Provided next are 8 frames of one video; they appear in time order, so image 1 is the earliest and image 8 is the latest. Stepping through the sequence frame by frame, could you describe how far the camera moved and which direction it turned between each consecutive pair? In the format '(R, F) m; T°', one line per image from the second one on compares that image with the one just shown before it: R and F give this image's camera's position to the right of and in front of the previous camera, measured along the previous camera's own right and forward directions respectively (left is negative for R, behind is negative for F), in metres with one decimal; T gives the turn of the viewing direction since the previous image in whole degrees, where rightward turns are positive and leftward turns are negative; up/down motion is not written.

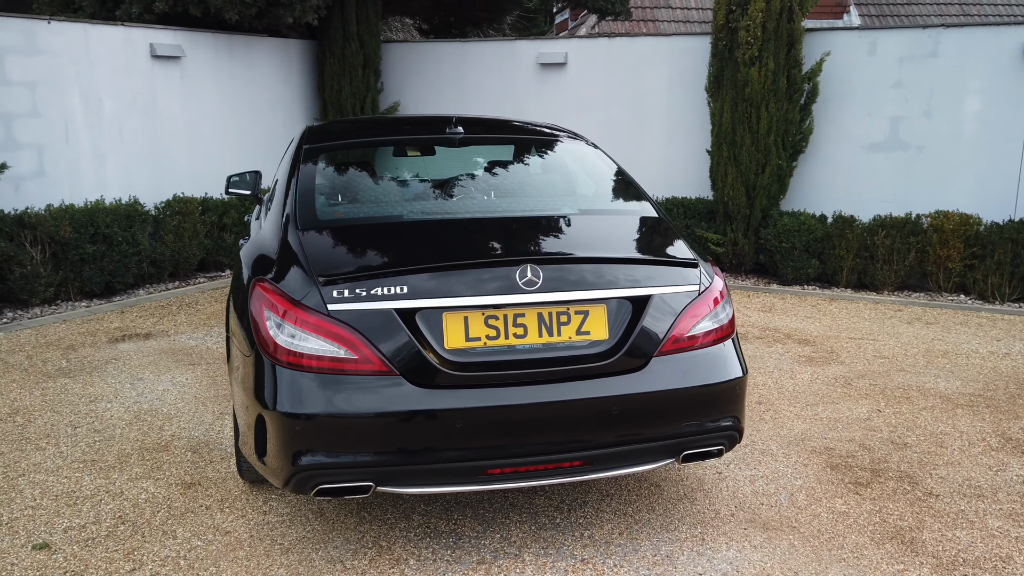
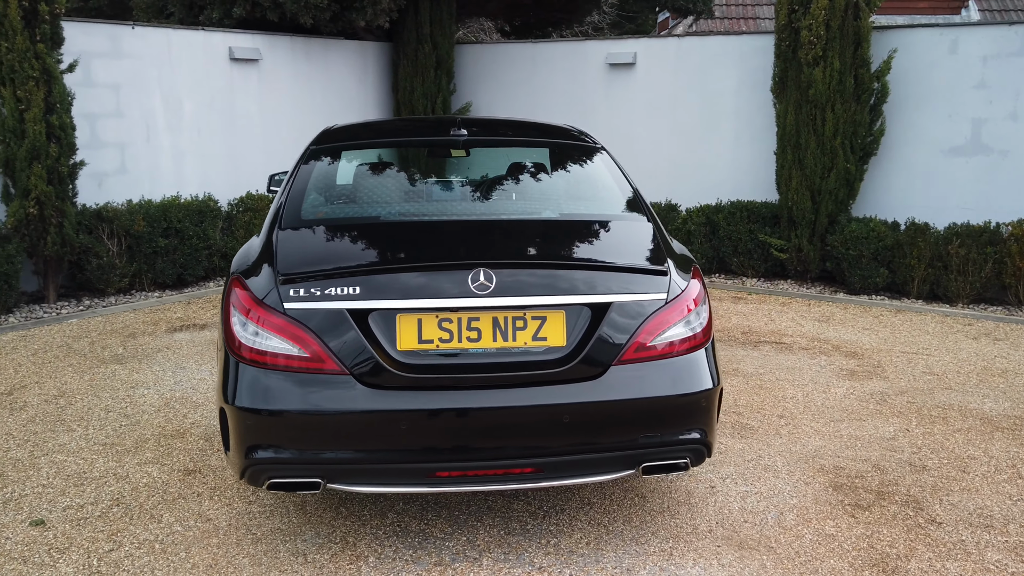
(+0.4, 0.0) m; -7°
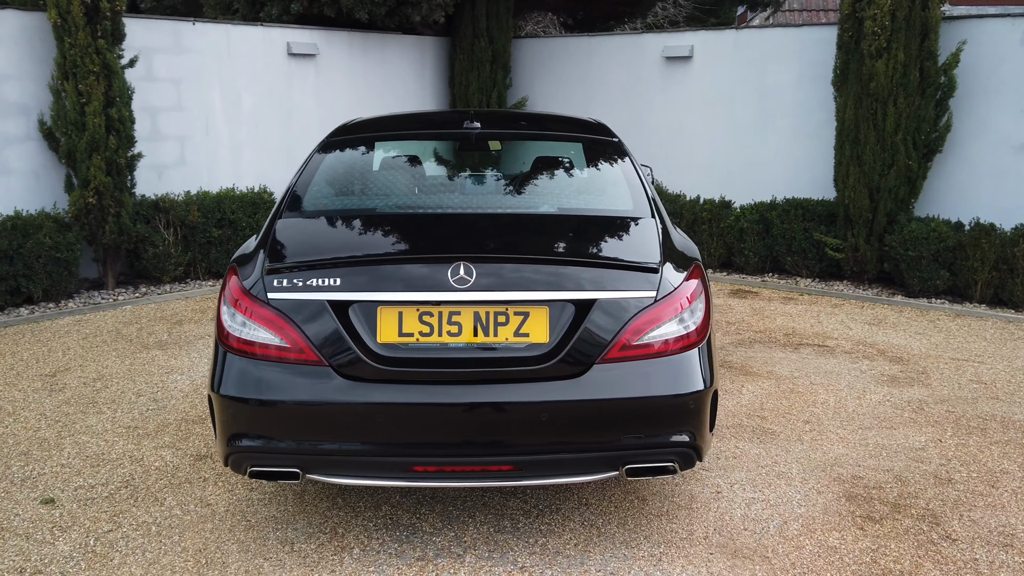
(+0.2, 0.0) m; -5°
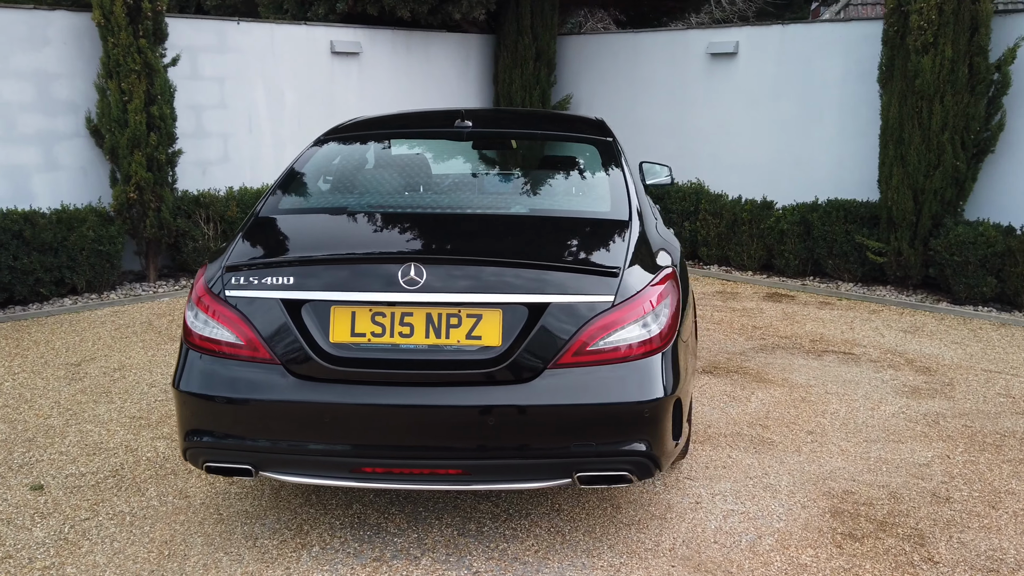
(+0.3, 0.0) m; -5°
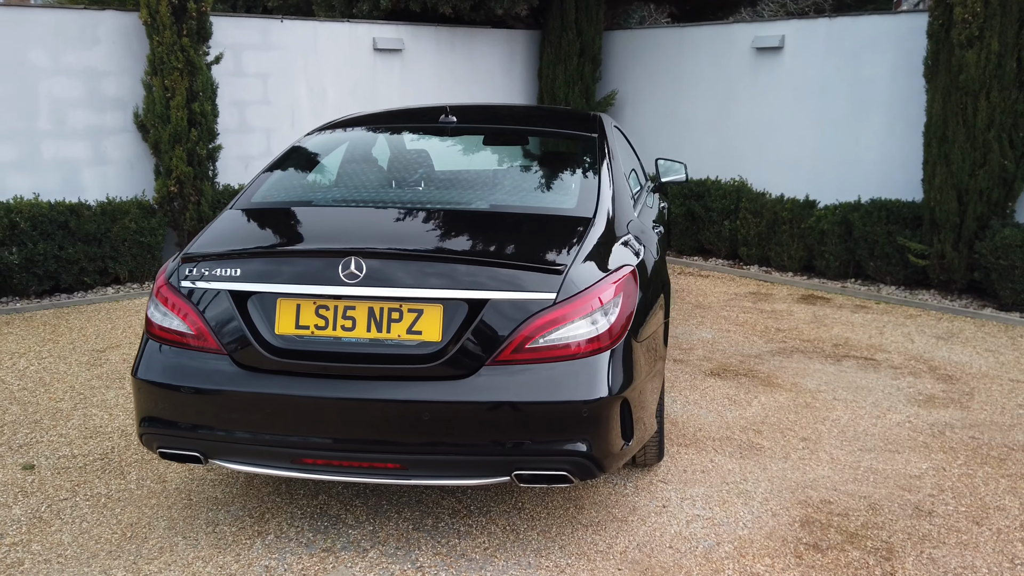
(+0.3, 0.0) m; -5°
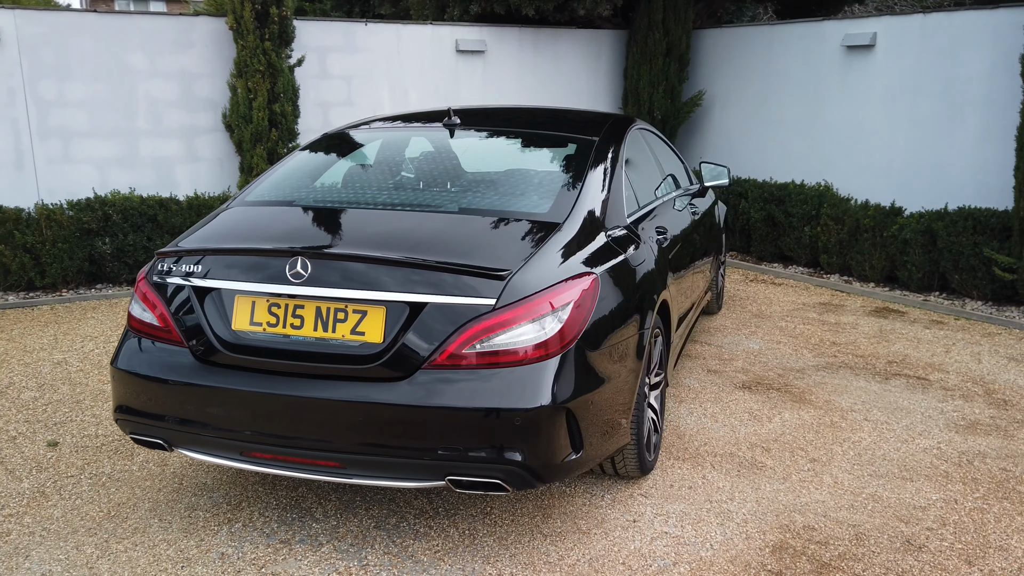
(+0.5, 0.0) m; -8°
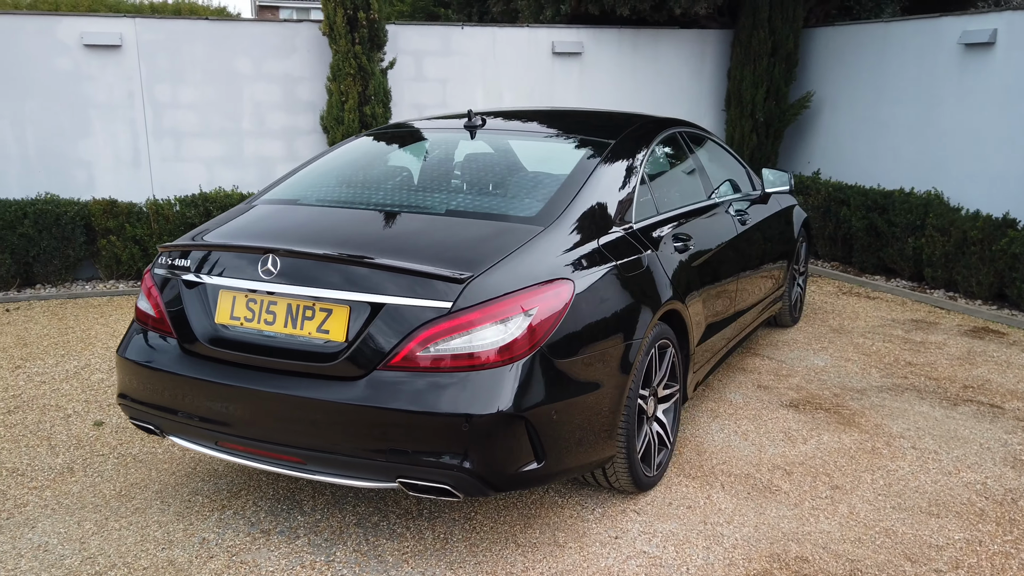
(+0.5, +0.1) m; -9°
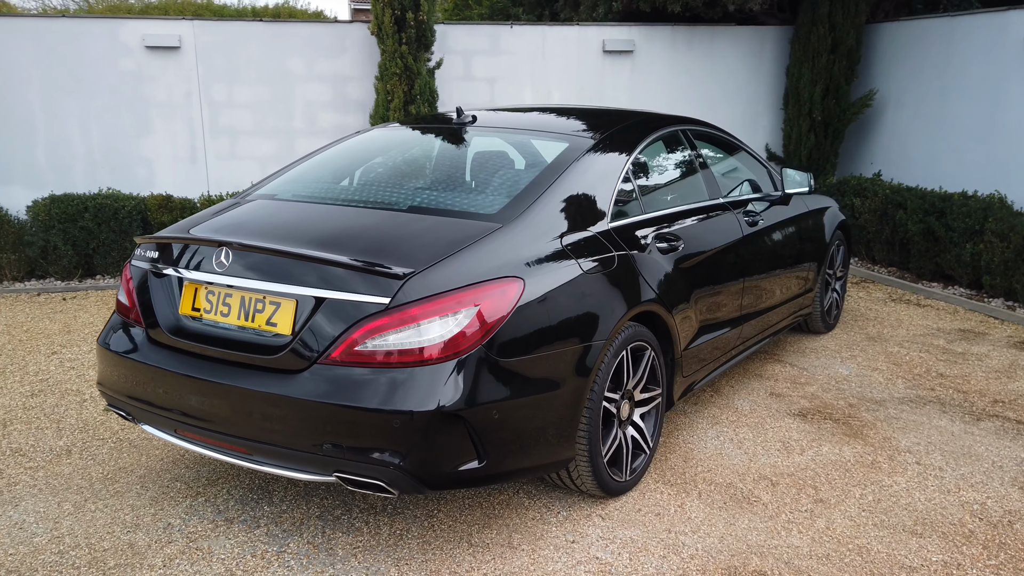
(+0.4, 0.0) m; -6°
